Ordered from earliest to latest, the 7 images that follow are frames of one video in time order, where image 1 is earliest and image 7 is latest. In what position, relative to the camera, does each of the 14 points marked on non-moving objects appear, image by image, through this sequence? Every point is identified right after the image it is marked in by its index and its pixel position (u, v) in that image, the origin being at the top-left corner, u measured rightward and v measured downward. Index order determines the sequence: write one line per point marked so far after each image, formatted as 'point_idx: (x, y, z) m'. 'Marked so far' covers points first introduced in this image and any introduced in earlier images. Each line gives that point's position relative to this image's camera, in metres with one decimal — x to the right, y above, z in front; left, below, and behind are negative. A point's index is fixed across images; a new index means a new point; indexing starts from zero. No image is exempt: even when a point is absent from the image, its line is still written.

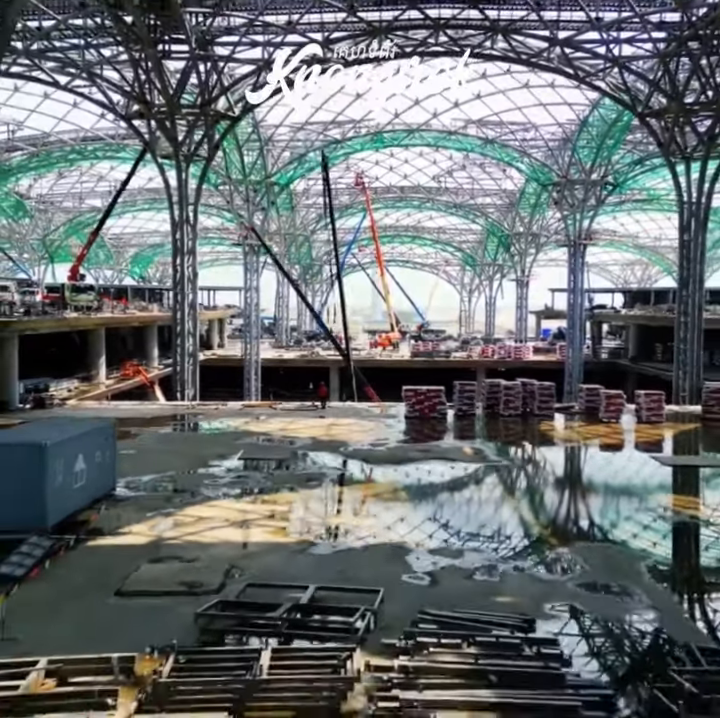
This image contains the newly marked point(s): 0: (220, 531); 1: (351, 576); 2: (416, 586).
0: (-2.4, -3.0, +12.3) m
1: (-0.1, -3.1, +10.2) m
2: (+0.8, -3.1, +9.9) m
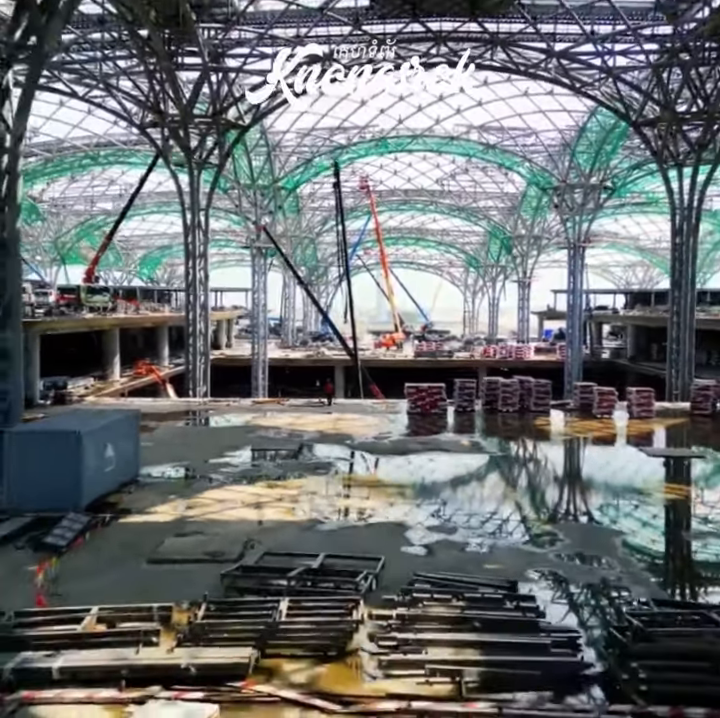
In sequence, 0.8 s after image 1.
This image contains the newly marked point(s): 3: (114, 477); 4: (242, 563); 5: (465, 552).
0: (-2.3, -2.9, +13.6) m
1: (0.0, -3.0, +11.4) m
2: (+0.8, -3.1, +11.1) m
3: (-5.0, -2.4, +14.6) m
4: (-1.7, -3.0, +10.4) m
5: (+1.7, -3.1, +11.3) m
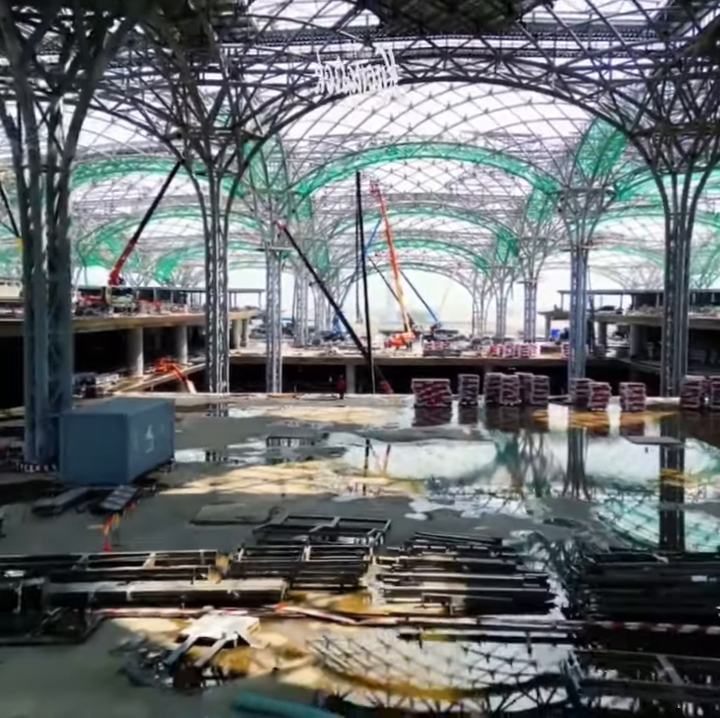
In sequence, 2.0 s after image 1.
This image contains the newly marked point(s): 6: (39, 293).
0: (-2.1, -2.8, +15.5) m
1: (+0.2, -2.9, +13.2) m
2: (+1.0, -2.9, +13.0) m
3: (-4.8, -2.3, +16.6) m
4: (-1.6, -2.8, +12.3) m
5: (+1.8, -2.9, +13.2) m
6: (-7.5, +1.5, +16.5) m
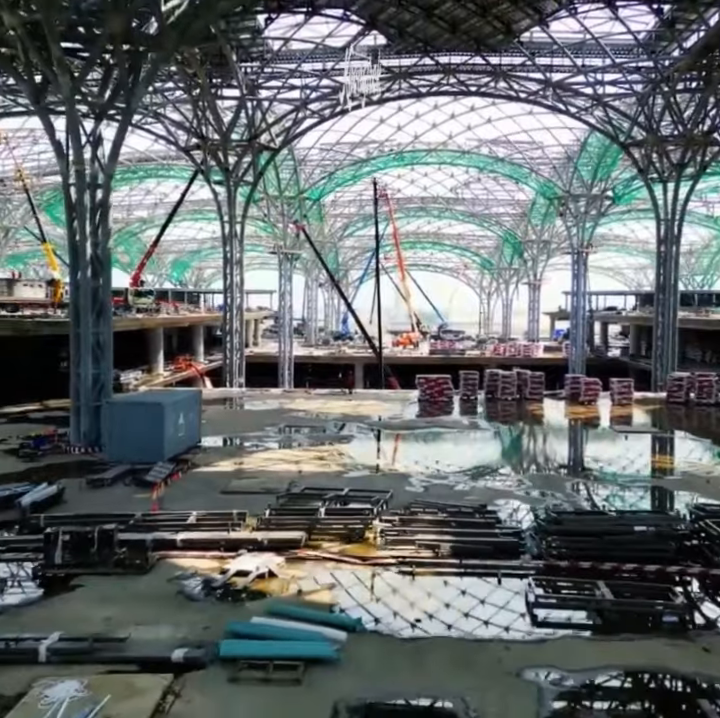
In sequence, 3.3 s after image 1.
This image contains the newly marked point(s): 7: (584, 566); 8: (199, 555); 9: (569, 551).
0: (-2.0, -2.6, +17.6) m
1: (+0.3, -2.7, +15.3) m
2: (+1.1, -2.8, +15.0) m
3: (-4.6, -2.1, +18.7) m
4: (-1.4, -2.7, +14.4) m
5: (+2.0, -2.8, +15.2) m
6: (-7.3, +1.7, +18.7) m
7: (+3.2, -3.0, +10.1) m
8: (-2.5, -3.0, +10.8) m
9: (+3.1, -2.9, +10.6) m
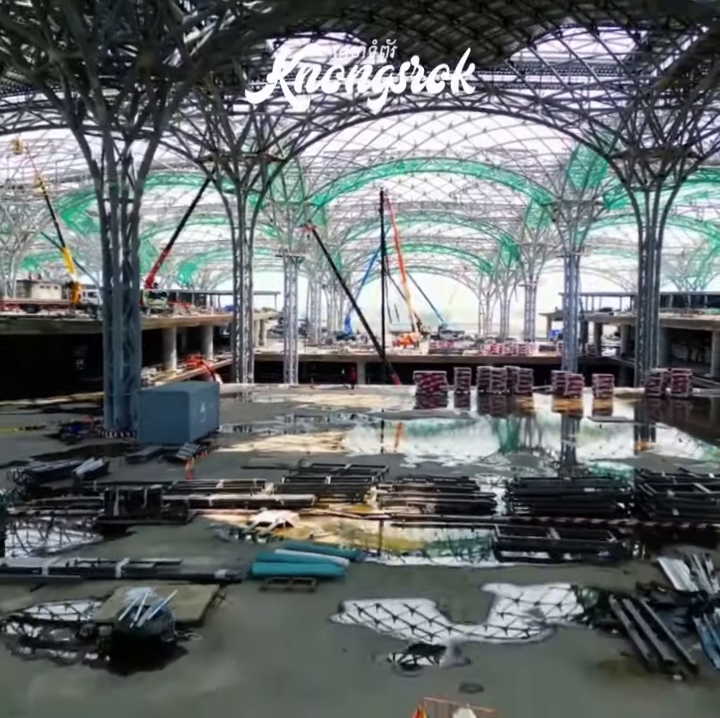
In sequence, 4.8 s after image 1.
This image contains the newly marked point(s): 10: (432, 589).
0: (-1.9, -2.5, +20.0) m
1: (+0.3, -2.6, +17.7) m
2: (+1.2, -2.7, +17.4) m
3: (-4.6, -2.0, +21.1) m
4: (-1.4, -2.6, +16.7) m
5: (+2.0, -2.7, +17.6) m
6: (-7.2, +1.8, +21.1) m
7: (+3.2, -2.8, +12.5) m
8: (-2.5, -2.8, +13.2) m
9: (+3.1, -2.7, +13.0) m
10: (+1.0, -3.2, +9.8) m
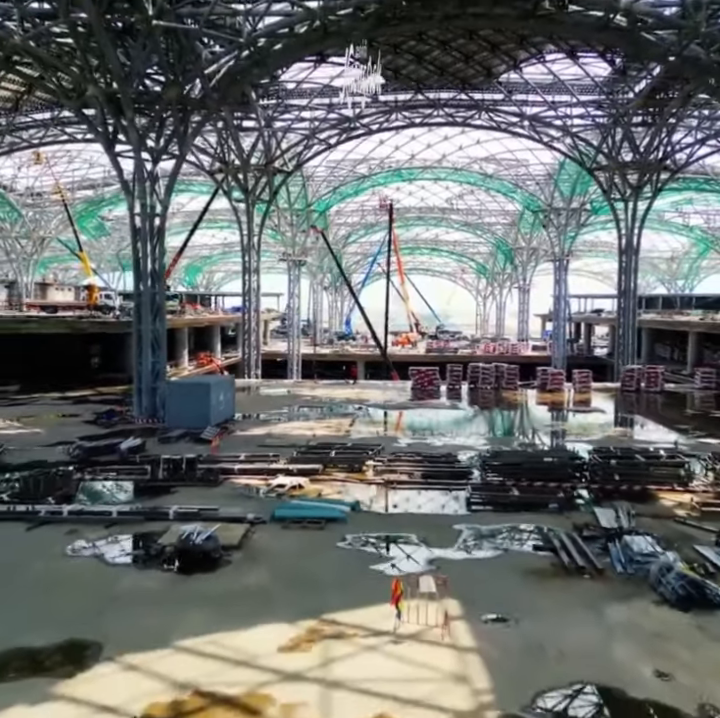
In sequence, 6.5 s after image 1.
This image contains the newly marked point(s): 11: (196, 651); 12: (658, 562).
0: (-2.0, -2.3, +22.8) m
1: (+0.3, -2.4, +20.5) m
2: (+1.1, -2.5, +20.2) m
3: (-4.6, -1.8, +23.9) m
4: (-1.4, -2.4, +19.6) m
5: (+2.0, -2.5, +20.4) m
6: (-7.2, +2.0, +23.9) m
7: (+3.2, -2.6, +15.3) m
8: (-2.5, -2.7, +16.0) m
9: (+3.1, -2.6, +15.8) m
10: (+1.0, -3.0, +12.6) m
11: (-1.8, -3.3, +7.9) m
12: (+4.2, -2.9, +10.0) m
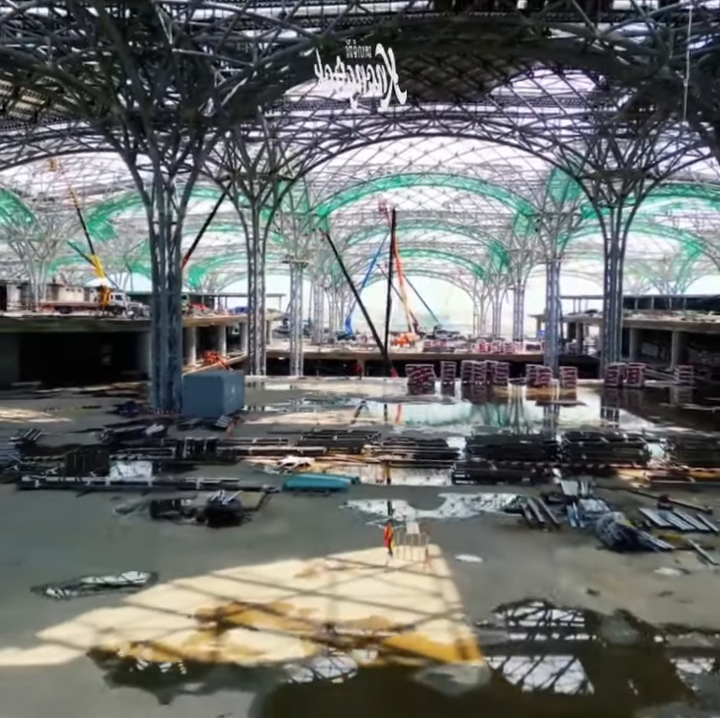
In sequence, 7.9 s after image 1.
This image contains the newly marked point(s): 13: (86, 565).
0: (-2.0, -2.2, +25.0) m
1: (+0.3, -2.3, +22.7) m
2: (+1.1, -2.4, +22.4) m
3: (-4.6, -1.7, +26.1) m
4: (-1.5, -2.3, +21.7) m
5: (+2.0, -2.4, +22.6) m
6: (-7.3, +2.1, +26.1) m
7: (+3.2, -2.5, +17.5) m
8: (-2.5, -2.5, +18.2) m
9: (+3.1, -2.4, +18.0) m
10: (+1.0, -2.9, +14.8) m
11: (-1.8, -3.1, +10.1) m
12: (+4.2, -2.7, +12.2) m
13: (-4.1, -3.1, +10.6) m
